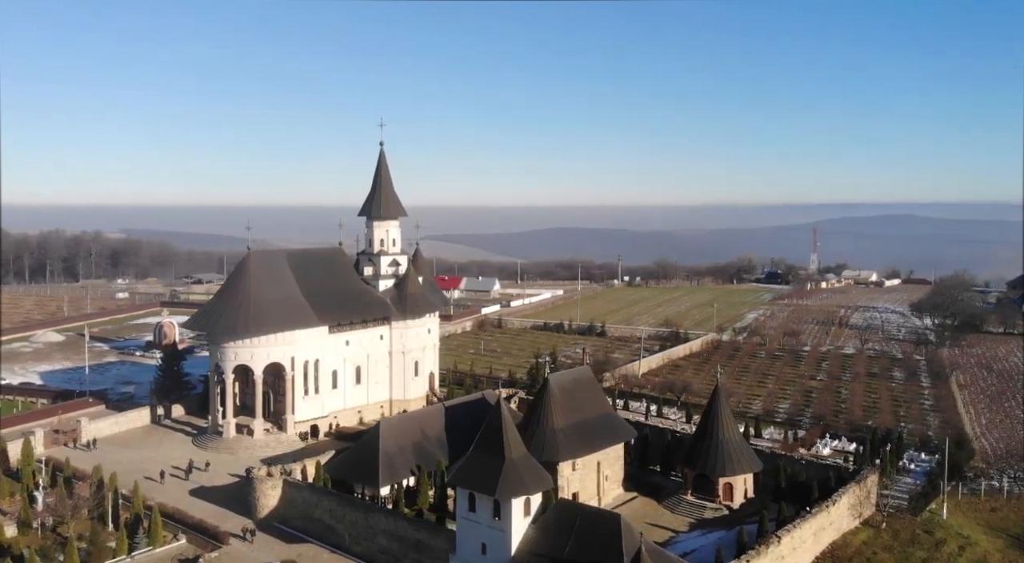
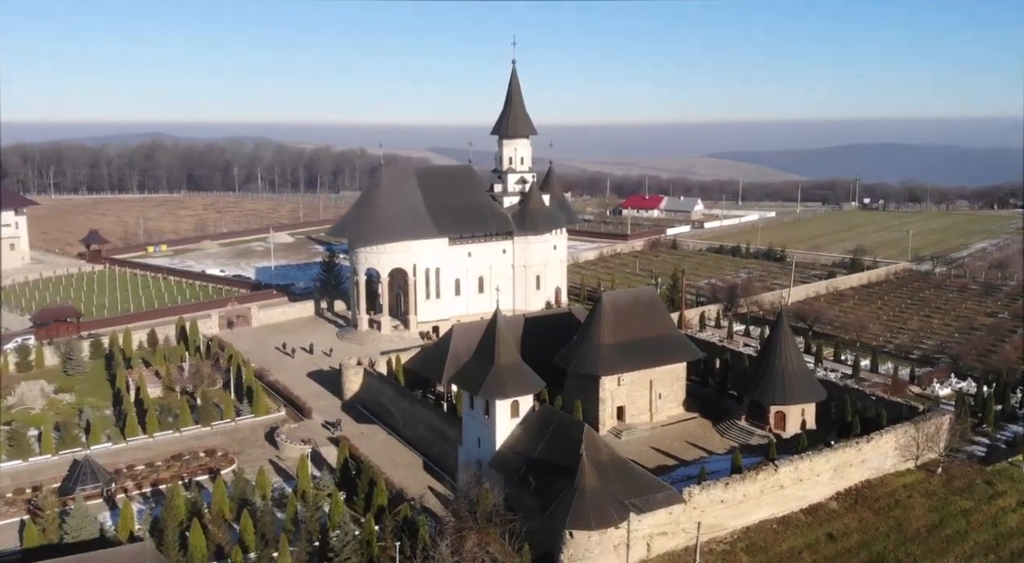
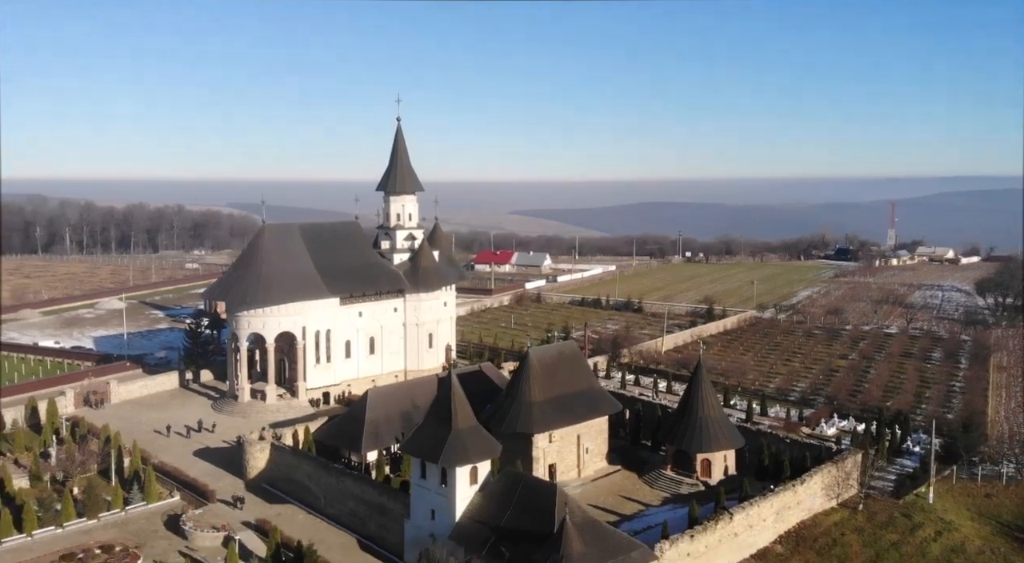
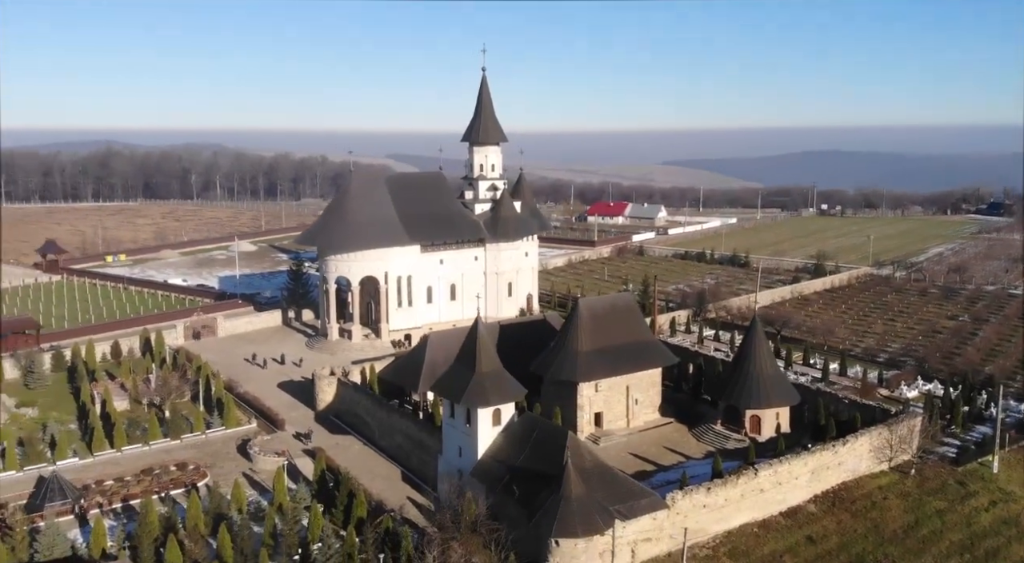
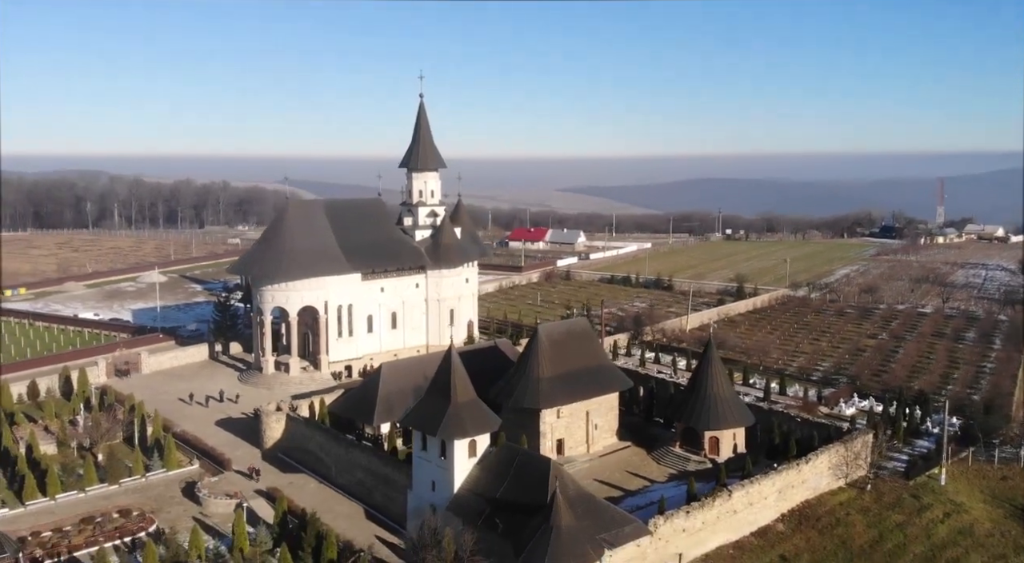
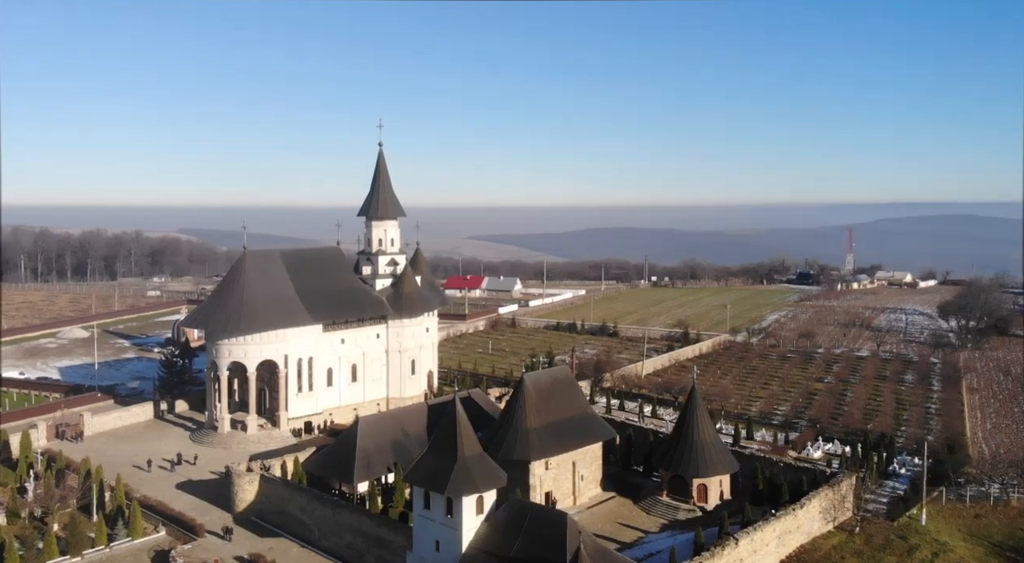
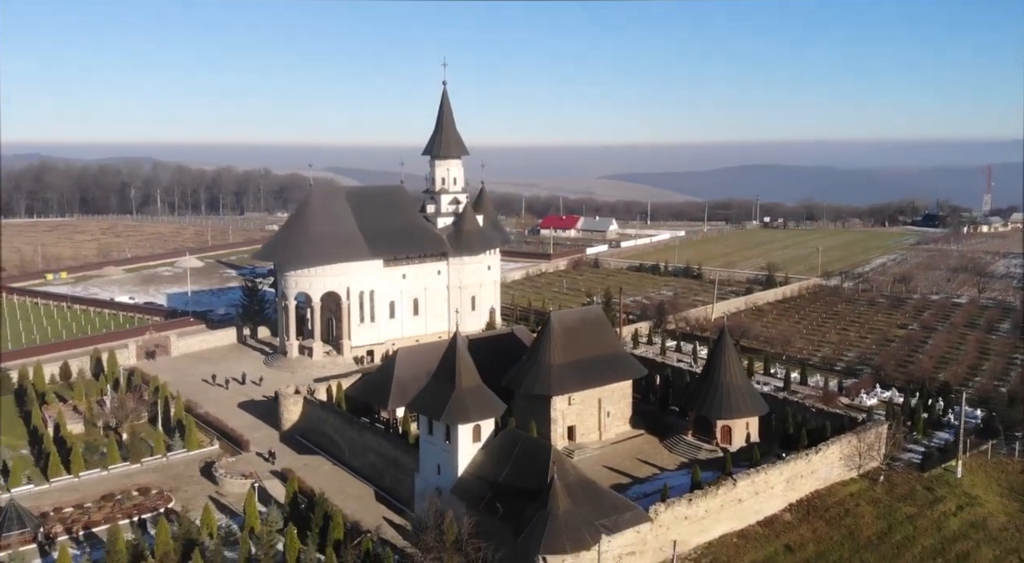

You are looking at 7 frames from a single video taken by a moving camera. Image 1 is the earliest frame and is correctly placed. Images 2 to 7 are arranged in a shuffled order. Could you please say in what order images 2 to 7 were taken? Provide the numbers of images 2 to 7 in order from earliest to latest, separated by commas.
6, 3, 5, 7, 4, 2
